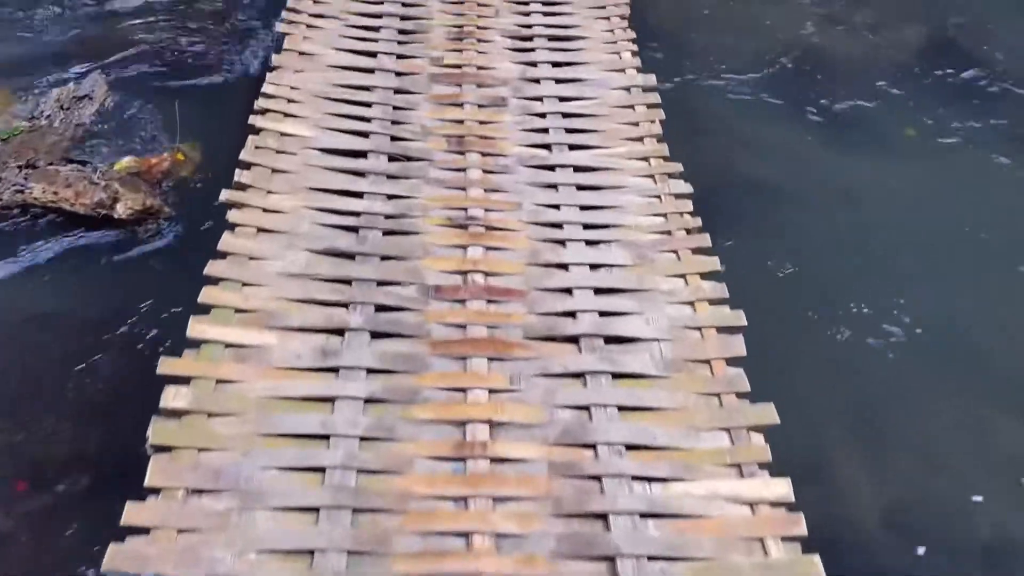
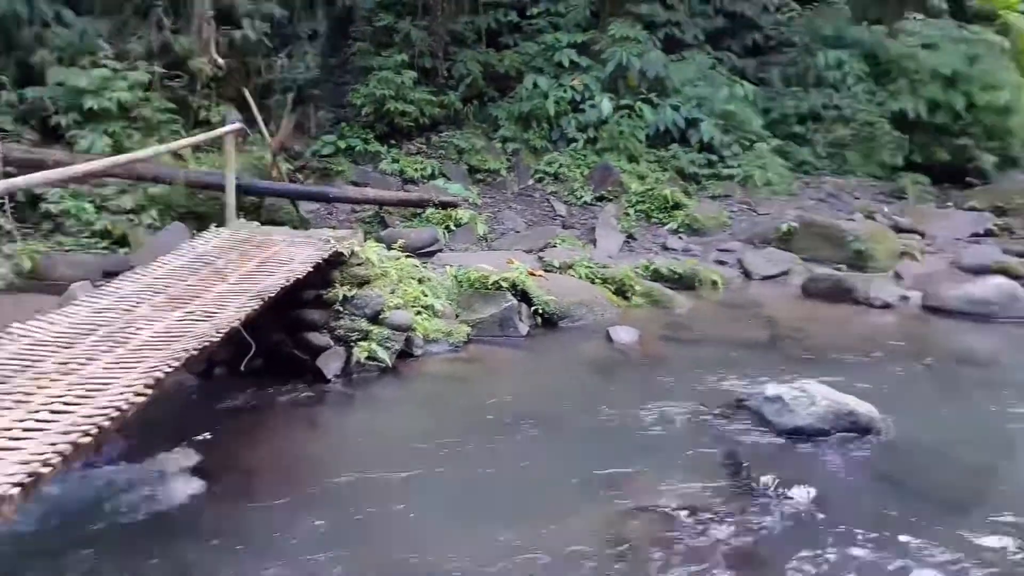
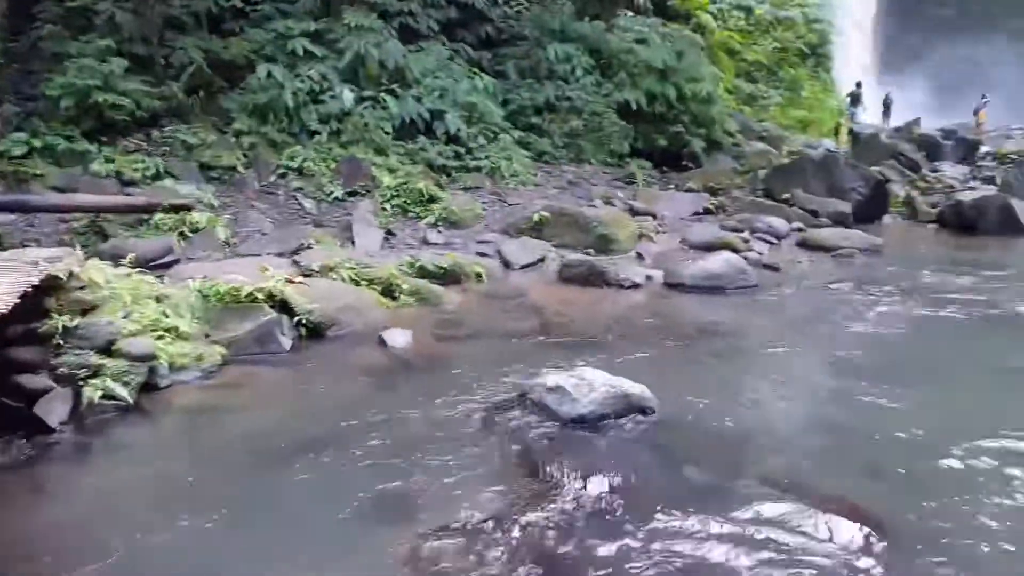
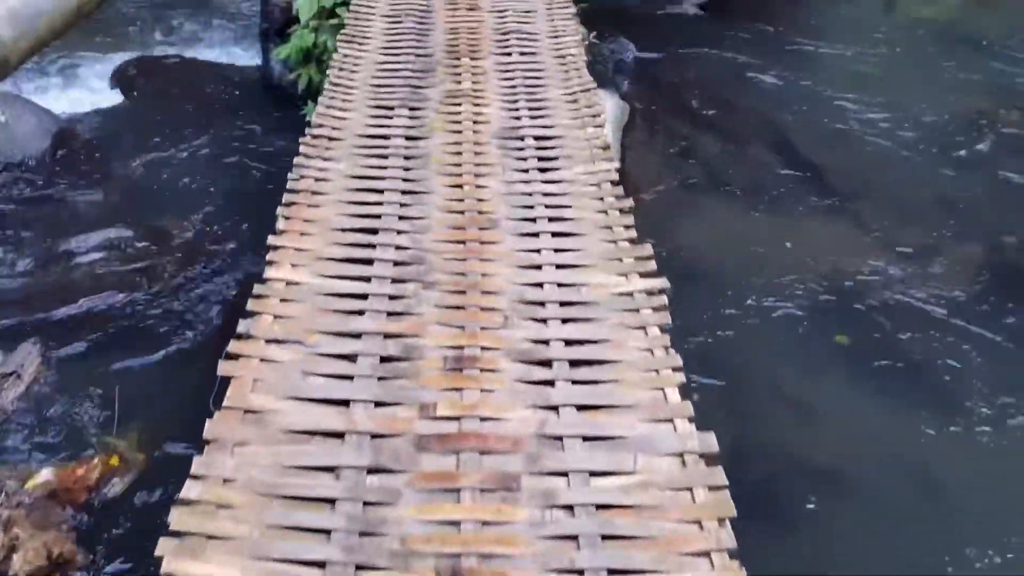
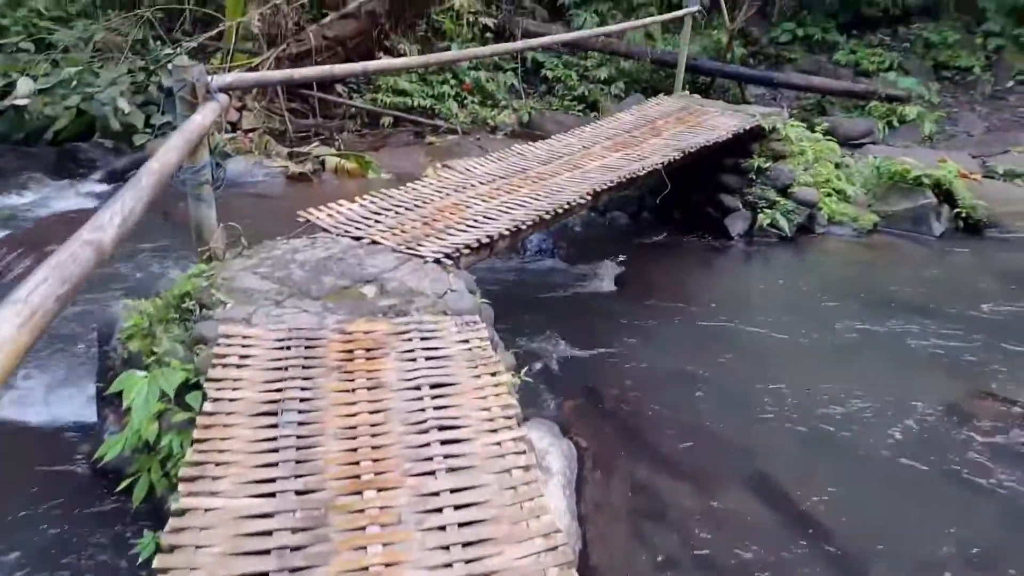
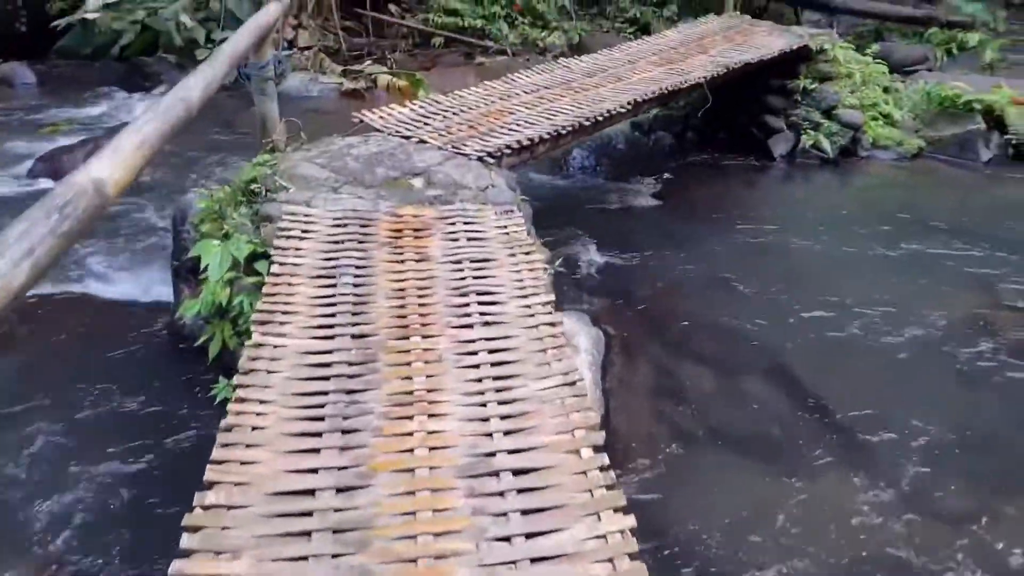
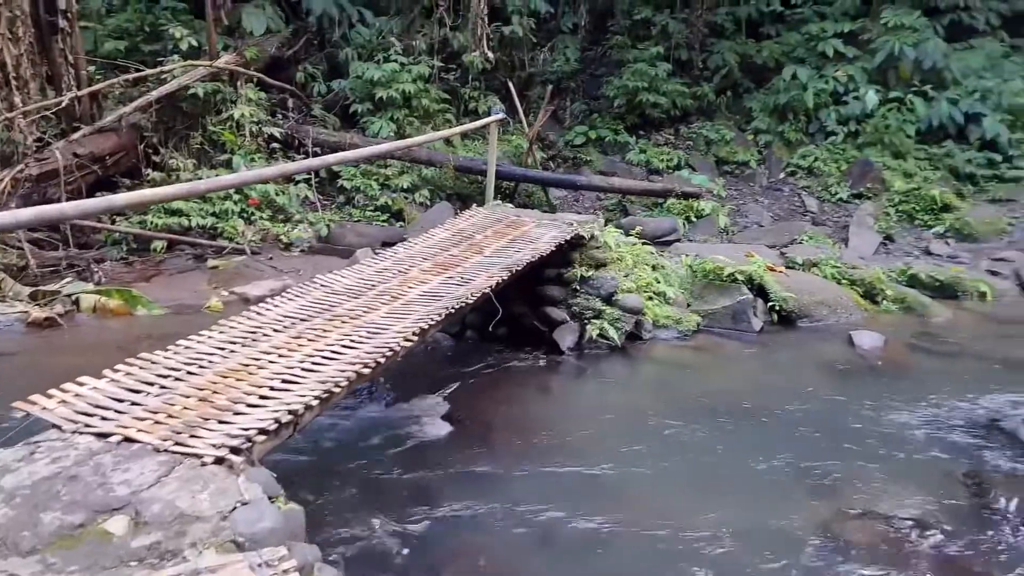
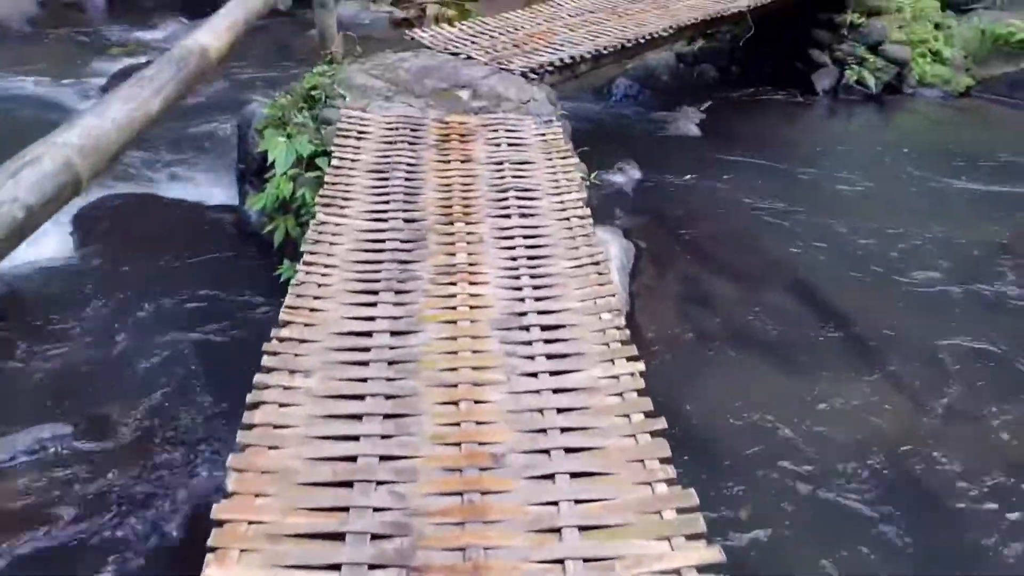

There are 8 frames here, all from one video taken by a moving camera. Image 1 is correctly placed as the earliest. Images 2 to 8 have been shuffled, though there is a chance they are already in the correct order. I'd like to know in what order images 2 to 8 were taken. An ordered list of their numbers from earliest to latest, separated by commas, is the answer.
4, 8, 6, 5, 7, 2, 3
